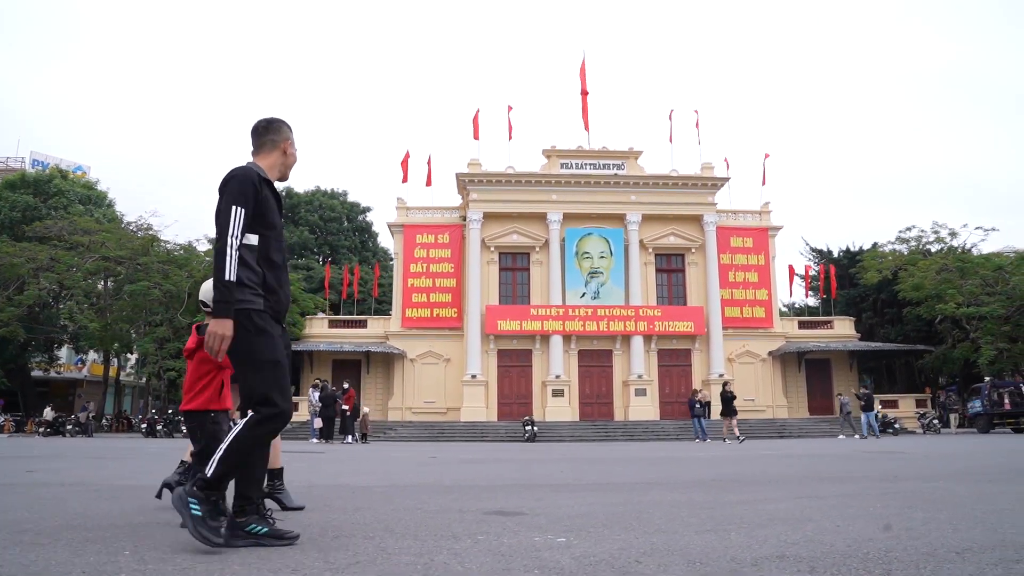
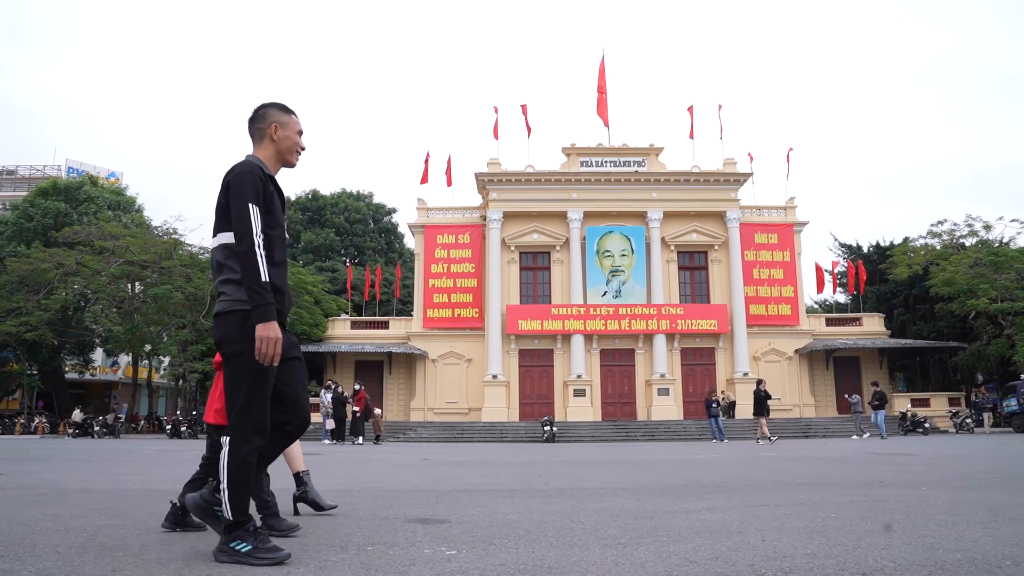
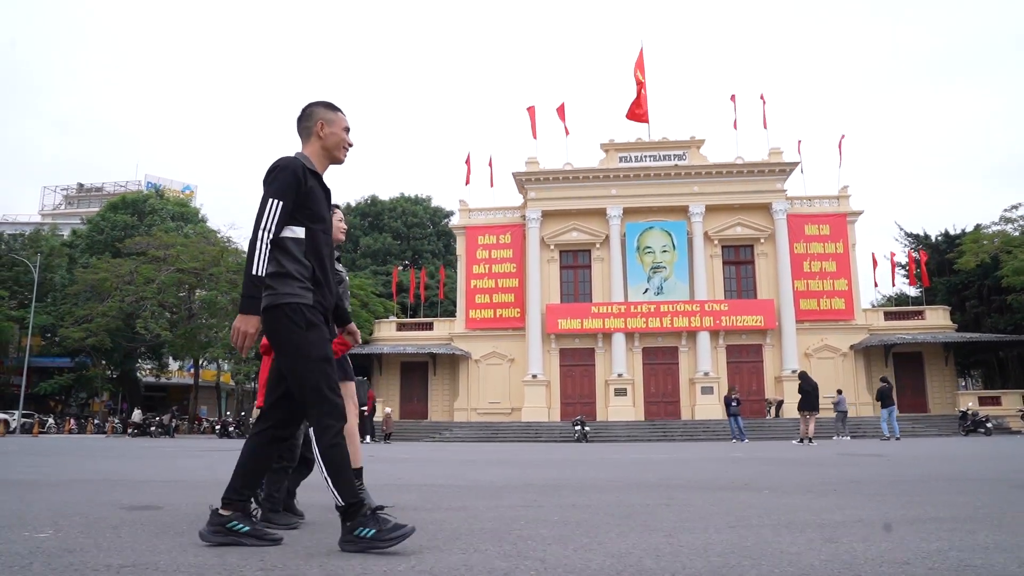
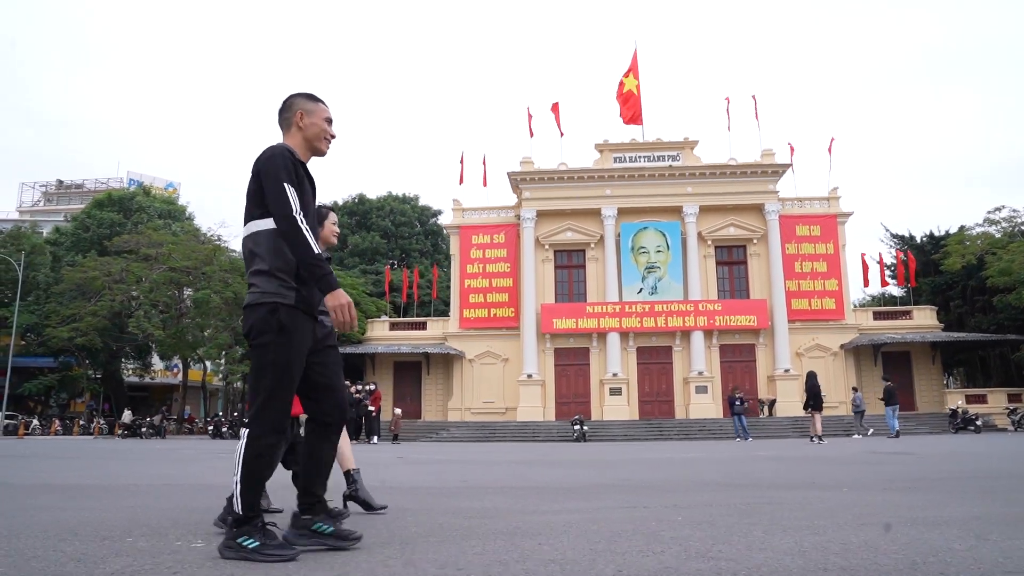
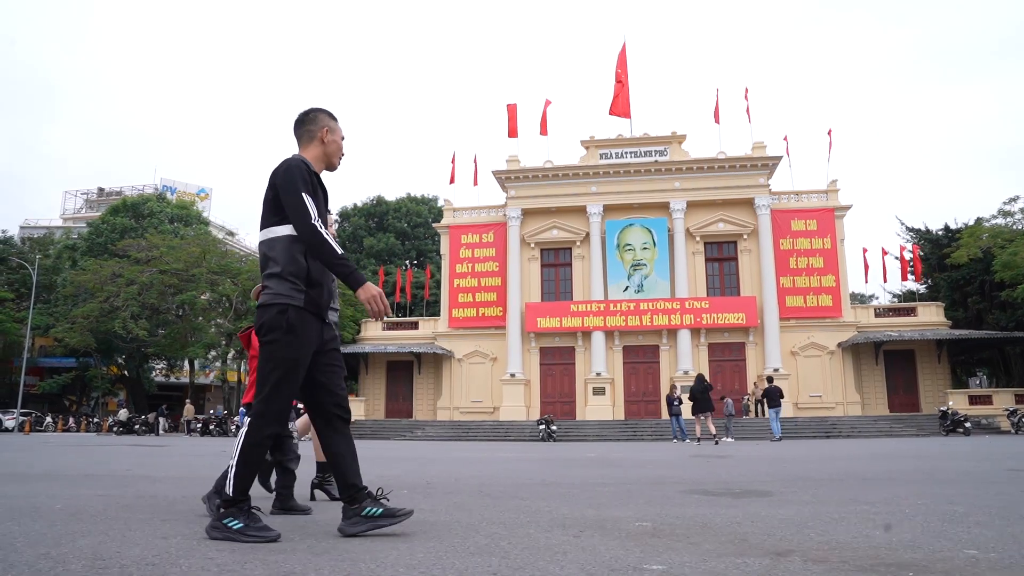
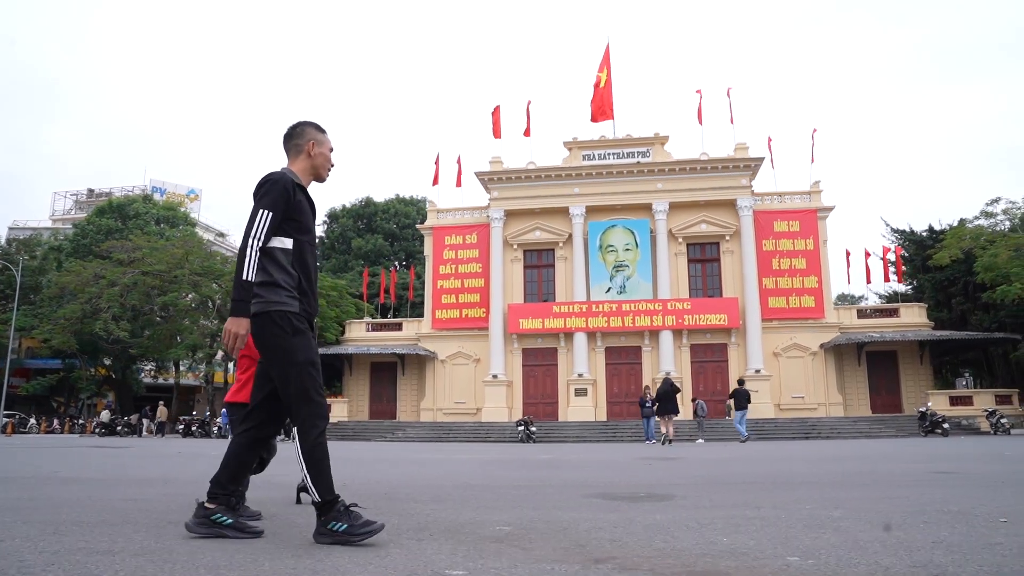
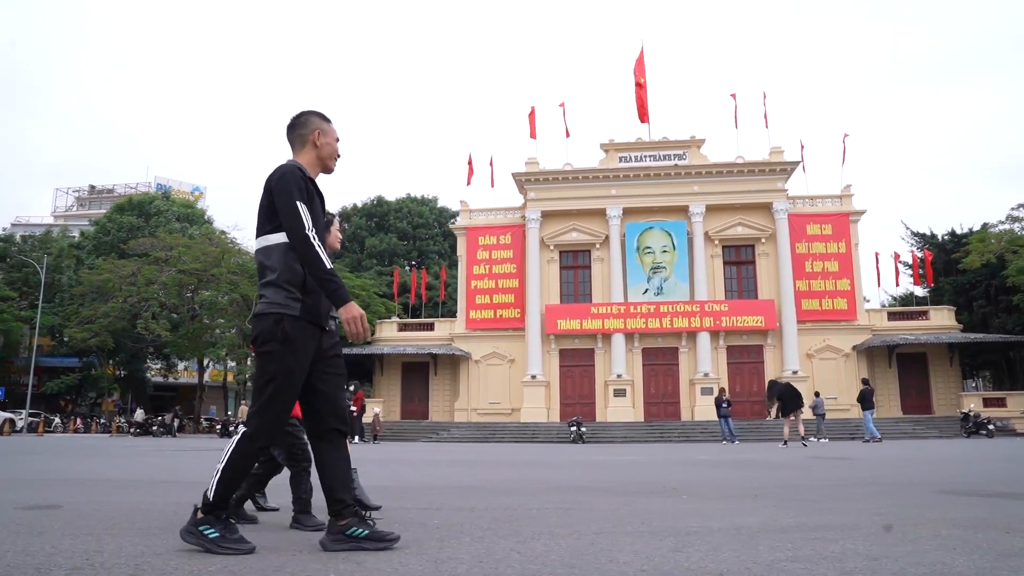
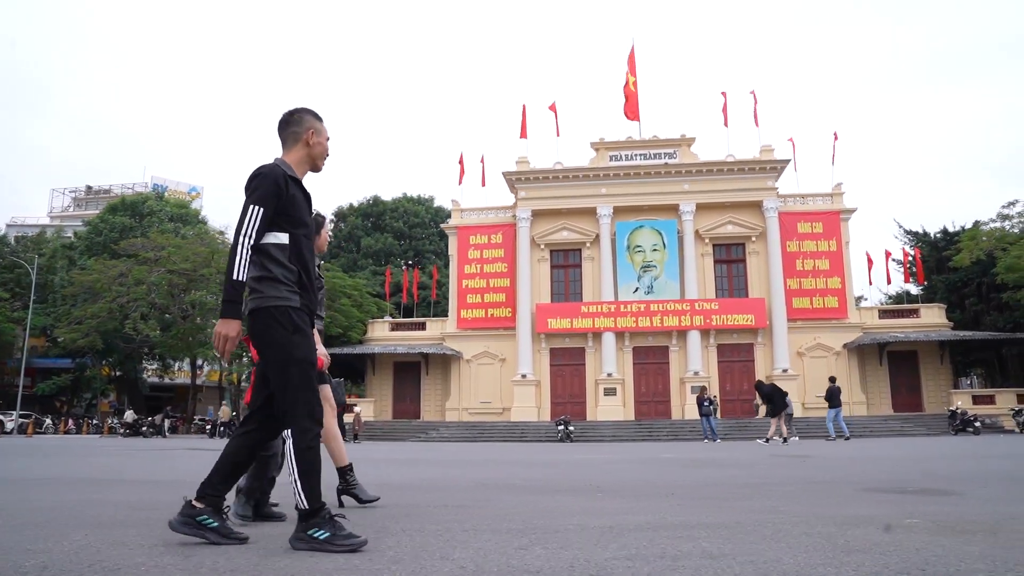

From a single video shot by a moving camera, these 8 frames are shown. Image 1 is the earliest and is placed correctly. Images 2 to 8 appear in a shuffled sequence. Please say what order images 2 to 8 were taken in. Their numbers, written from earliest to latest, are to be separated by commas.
2, 4, 3, 7, 8, 5, 6
